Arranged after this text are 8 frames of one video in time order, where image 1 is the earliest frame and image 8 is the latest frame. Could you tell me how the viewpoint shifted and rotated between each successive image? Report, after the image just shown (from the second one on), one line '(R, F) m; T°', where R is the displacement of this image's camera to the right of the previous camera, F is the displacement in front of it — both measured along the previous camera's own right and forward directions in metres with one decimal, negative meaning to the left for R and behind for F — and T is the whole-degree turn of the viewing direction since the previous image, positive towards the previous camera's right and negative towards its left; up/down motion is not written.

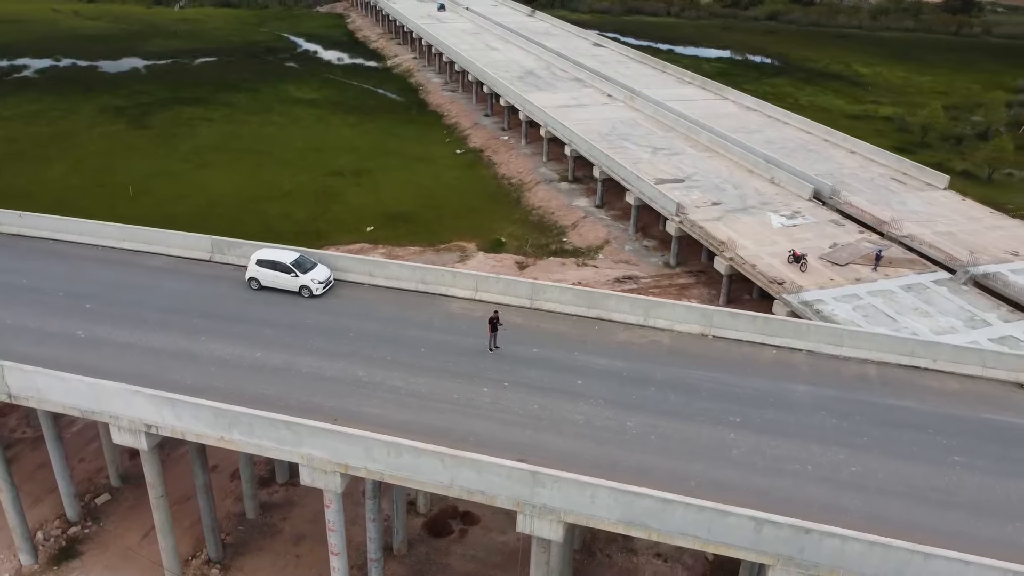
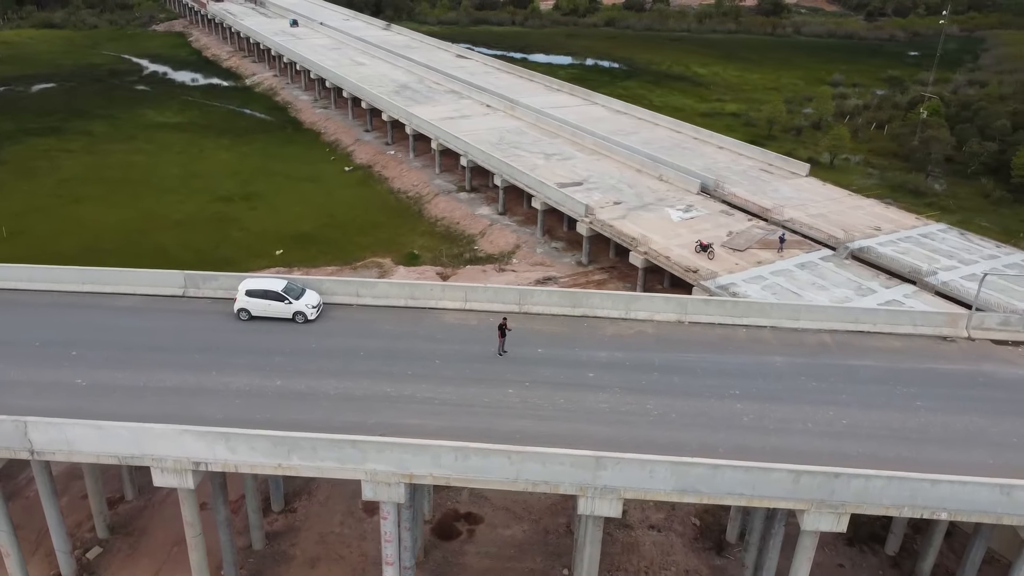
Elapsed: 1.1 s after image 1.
(-3.2, -0.8) m; +11°
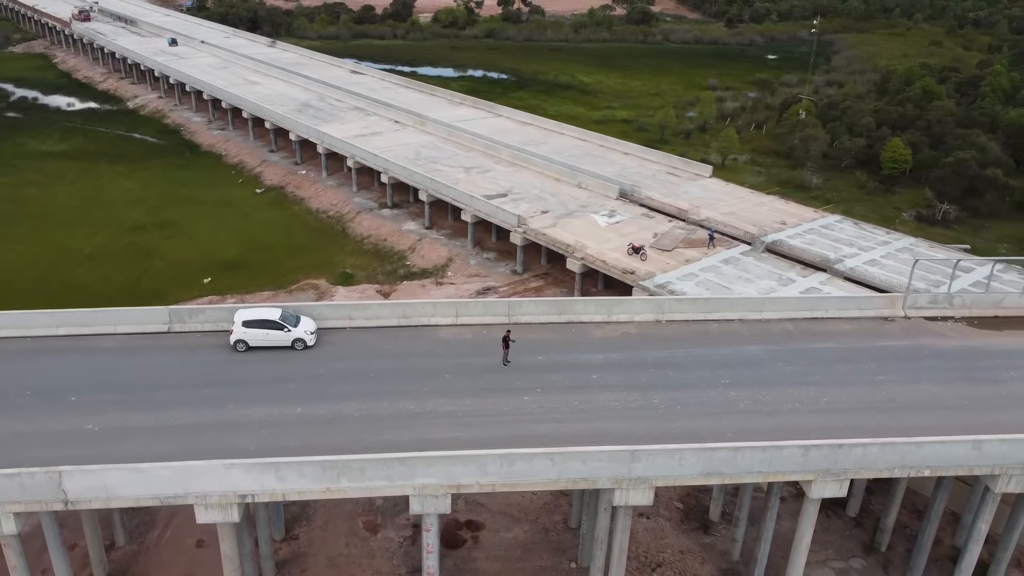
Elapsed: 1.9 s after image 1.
(-2.6, -0.7) m; +9°
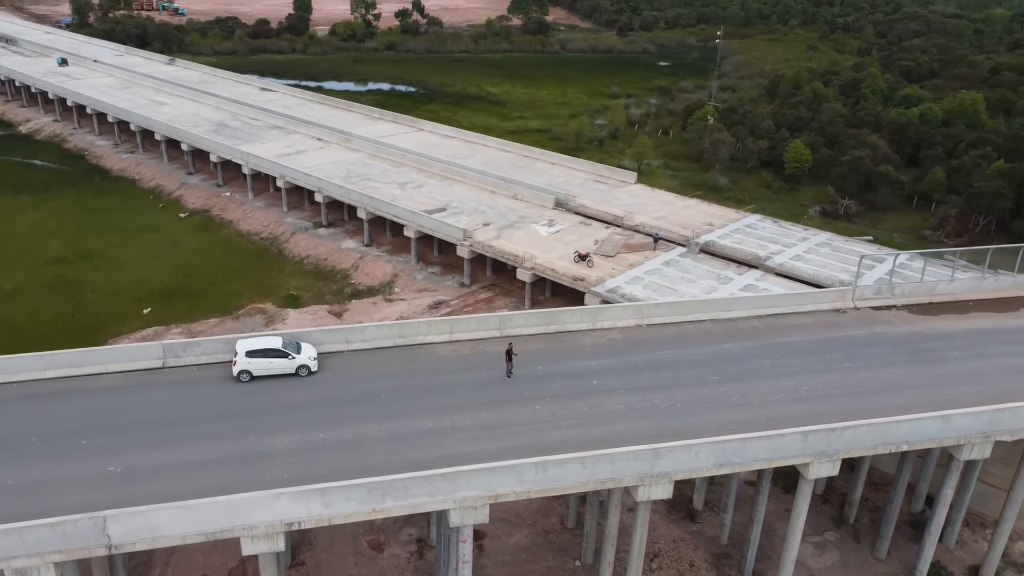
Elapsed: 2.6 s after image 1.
(-2.3, -0.6) m; +7°
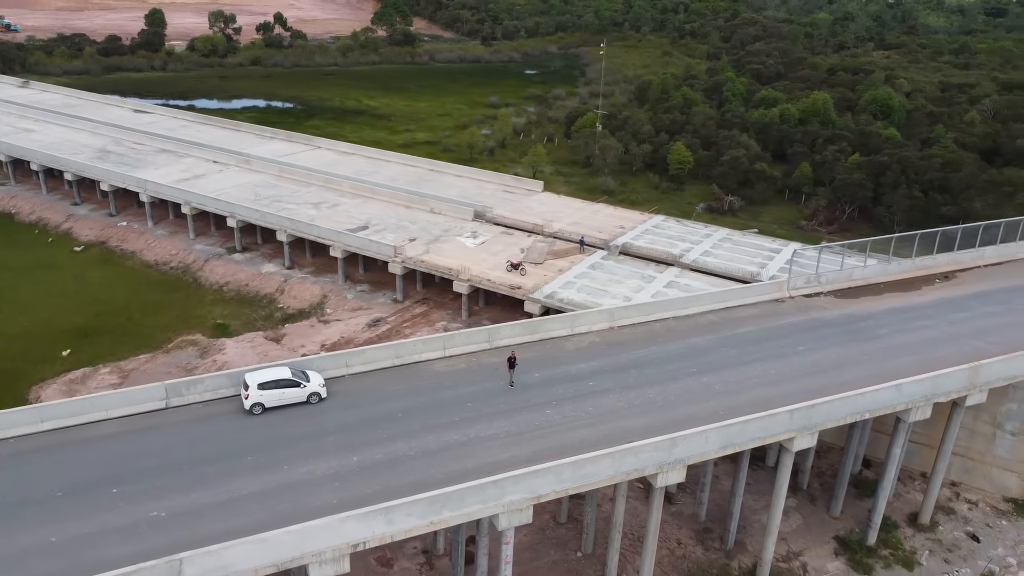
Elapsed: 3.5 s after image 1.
(-3.2, -0.8) m; +10°
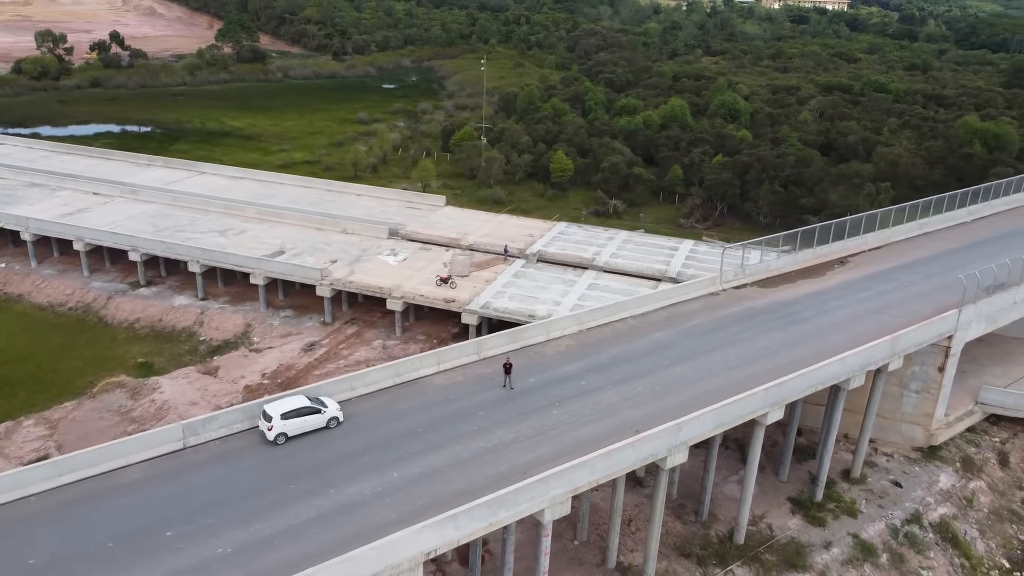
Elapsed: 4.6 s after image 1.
(-3.7, -1.0) m; +11°
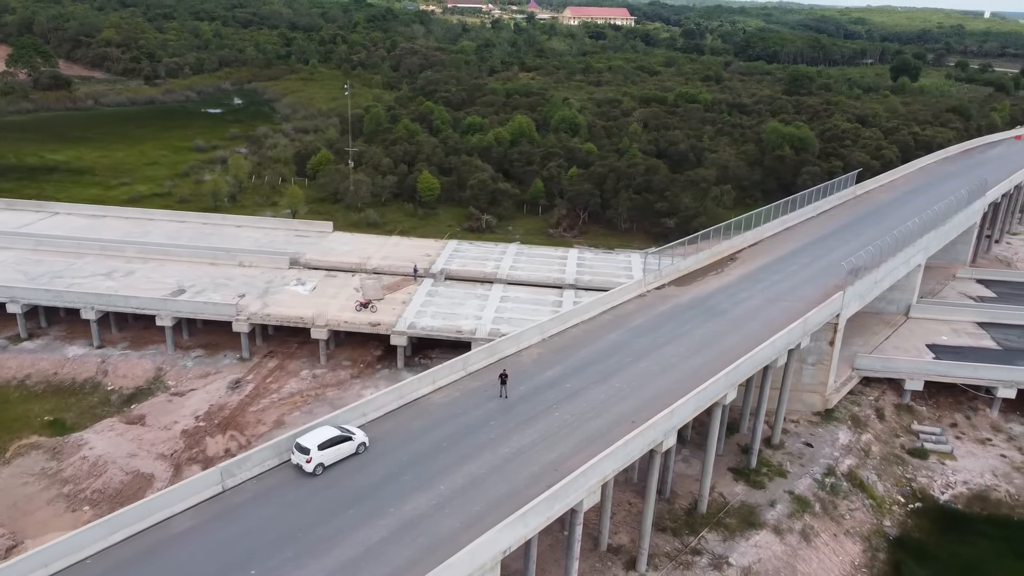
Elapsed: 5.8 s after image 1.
(-4.7, -1.1) m; +13°
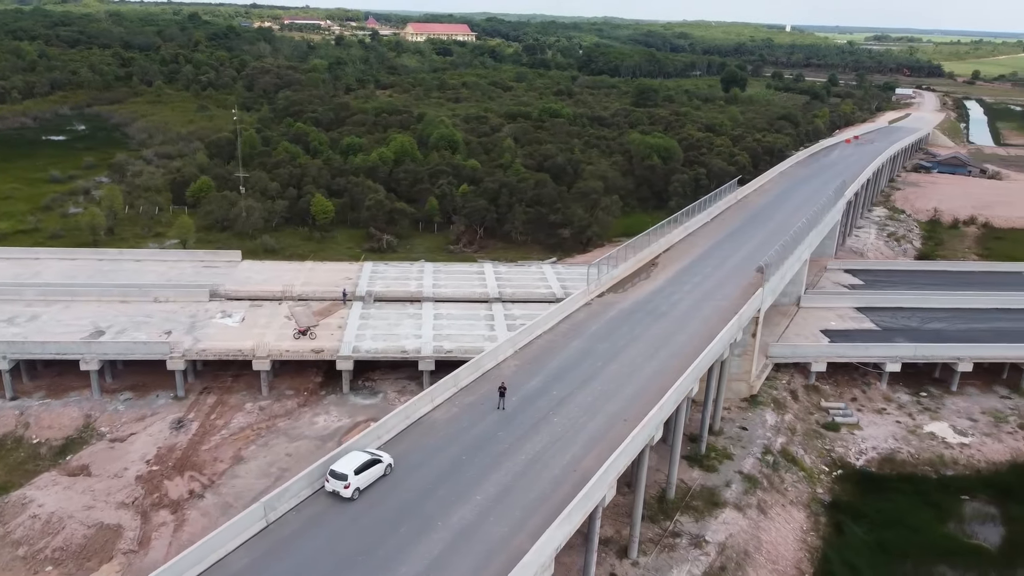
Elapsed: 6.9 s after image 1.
(-4.1, -0.9) m; +11°
